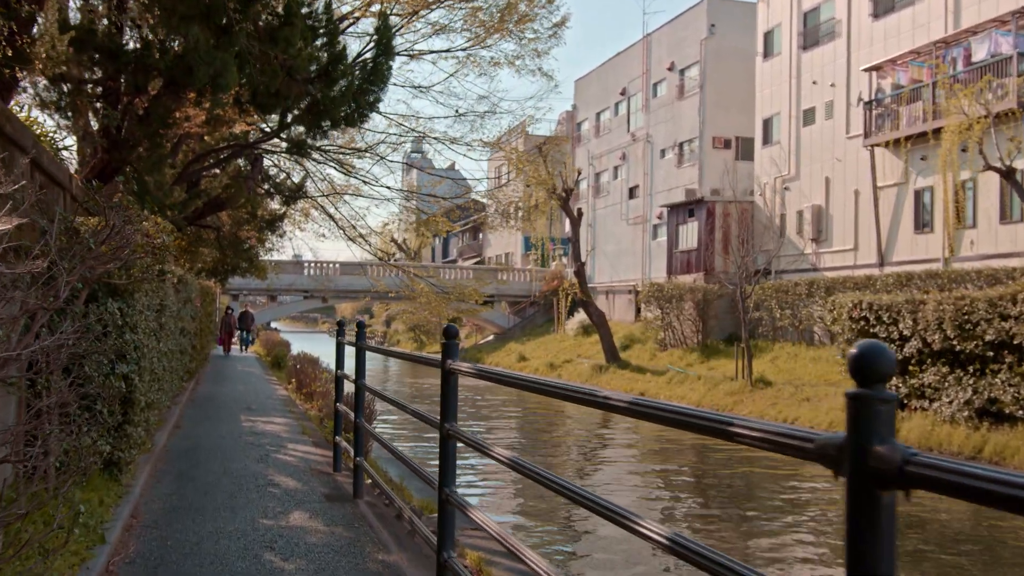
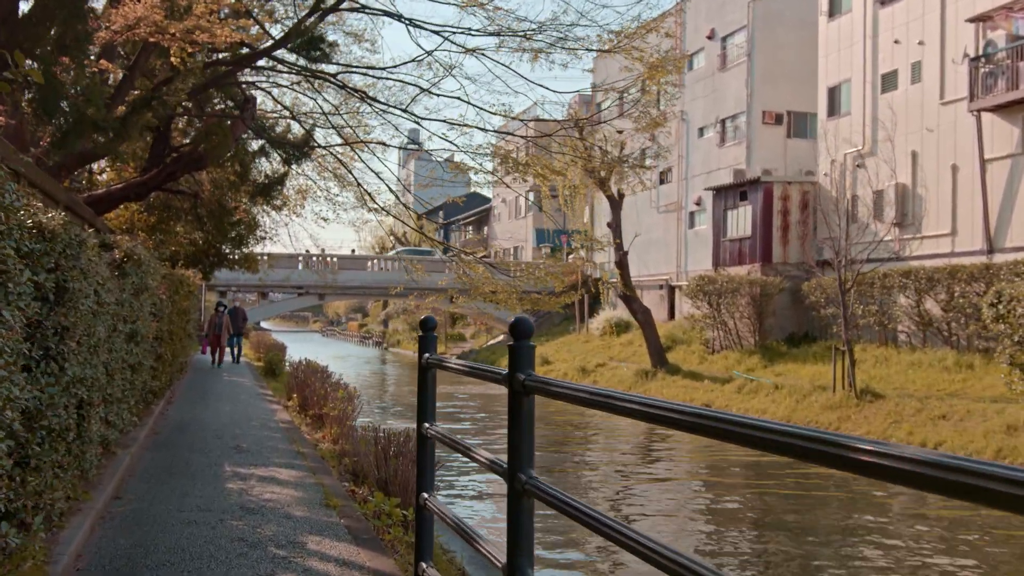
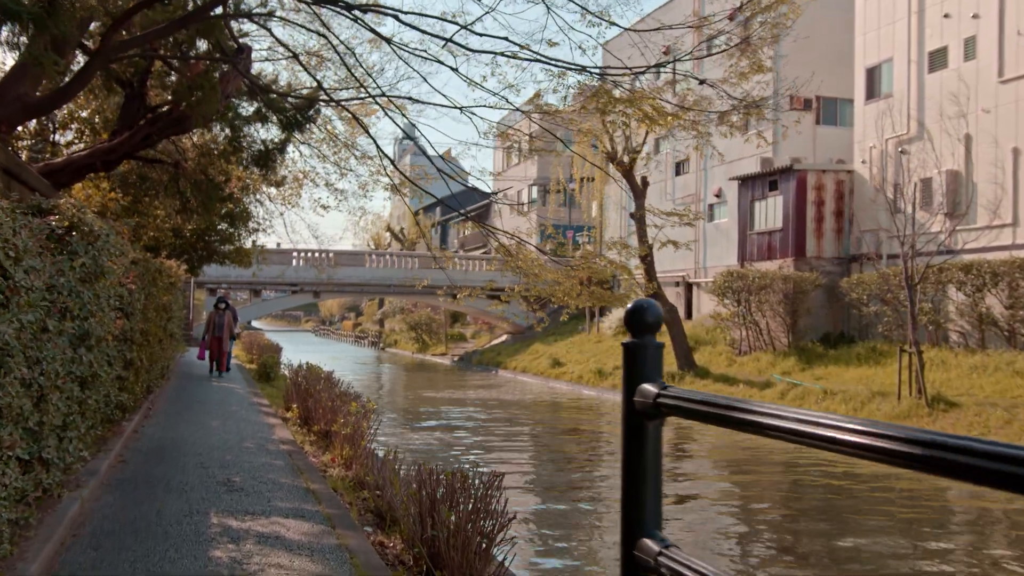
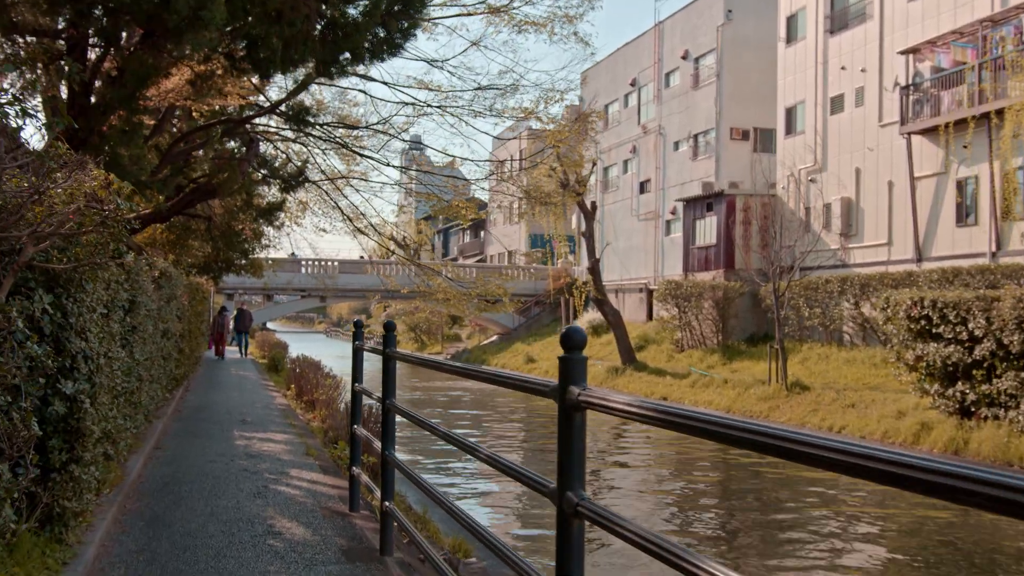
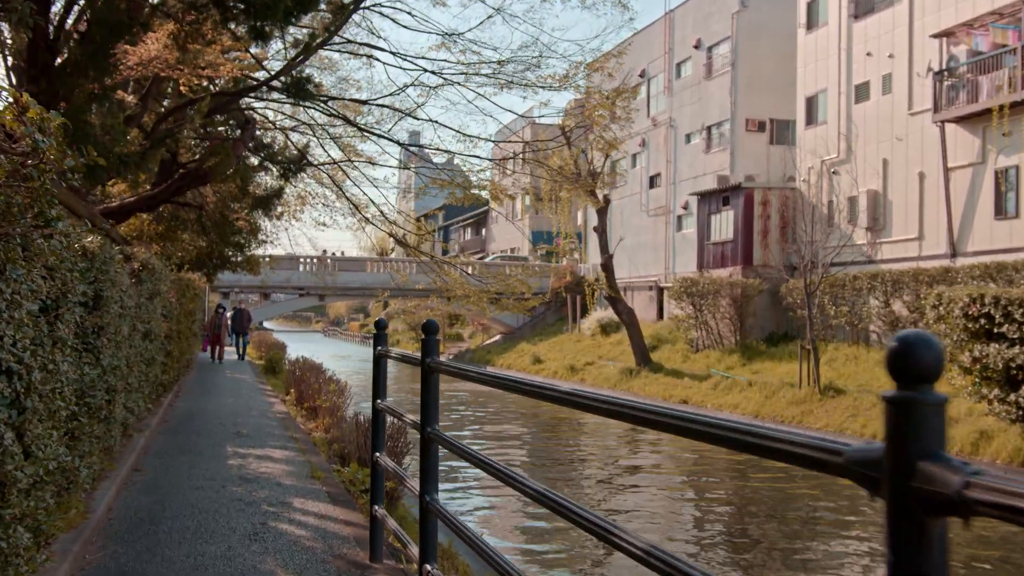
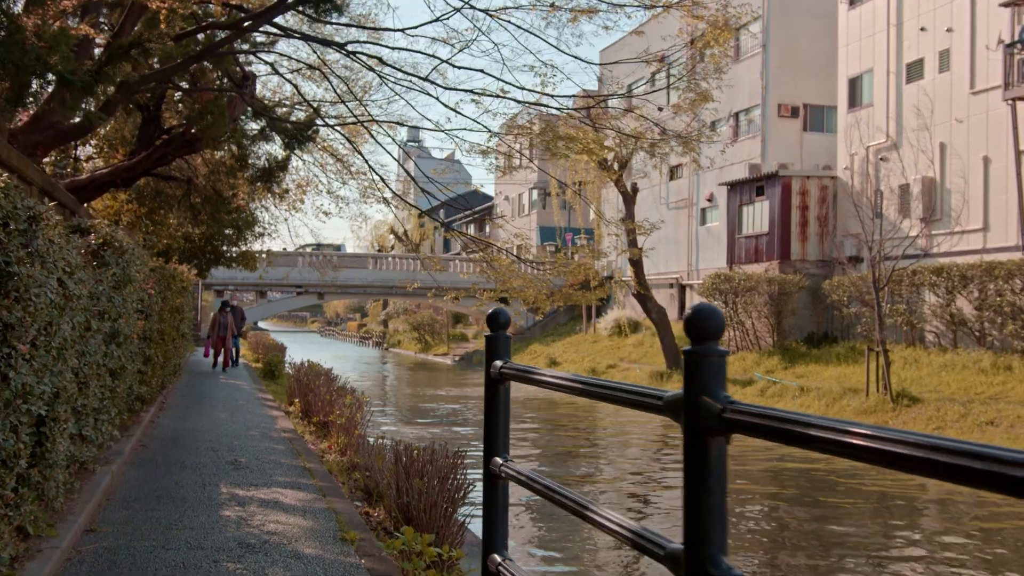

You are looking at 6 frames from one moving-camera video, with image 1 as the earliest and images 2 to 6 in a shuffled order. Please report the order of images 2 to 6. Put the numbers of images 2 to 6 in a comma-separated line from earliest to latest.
4, 5, 2, 6, 3
